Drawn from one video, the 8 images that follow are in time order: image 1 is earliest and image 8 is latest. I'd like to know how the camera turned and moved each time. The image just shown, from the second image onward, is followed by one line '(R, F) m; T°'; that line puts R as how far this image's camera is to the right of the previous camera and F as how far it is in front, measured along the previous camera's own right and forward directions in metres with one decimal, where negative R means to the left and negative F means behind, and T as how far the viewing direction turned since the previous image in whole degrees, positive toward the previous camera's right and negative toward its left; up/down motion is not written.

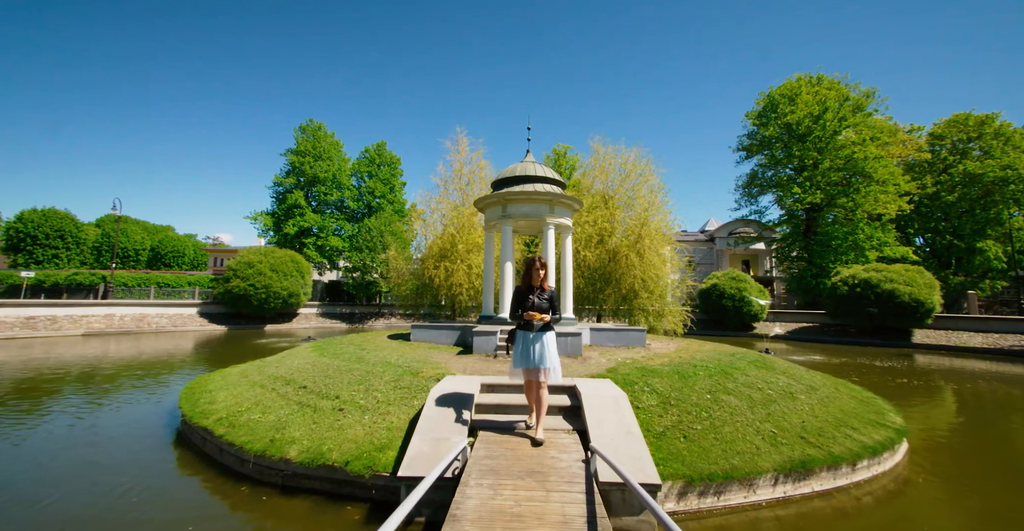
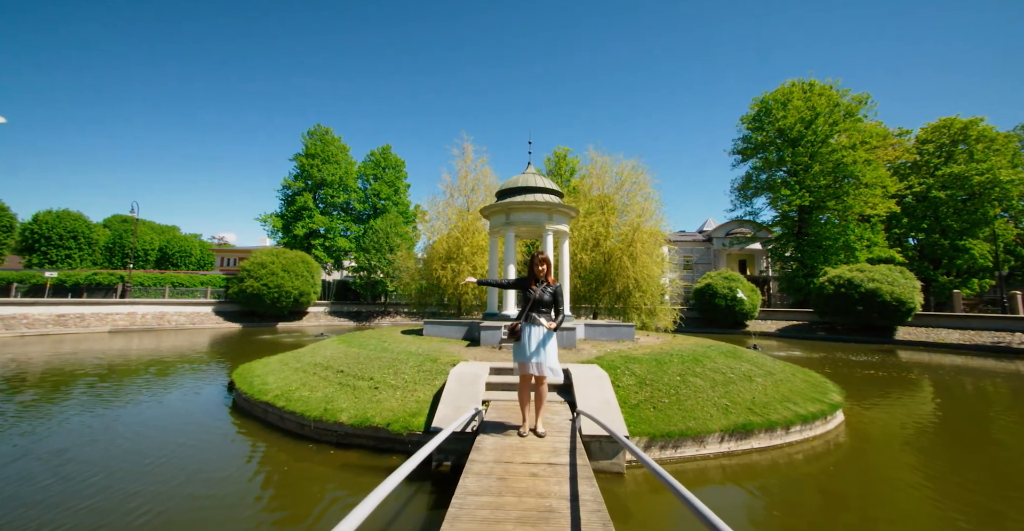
(-0.1, -1.2) m; 0°
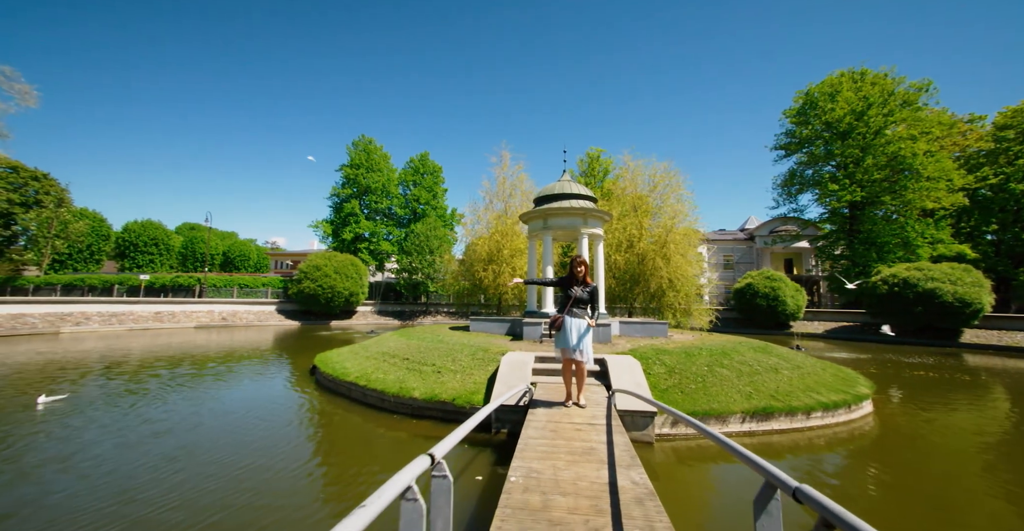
(-0.2, -1.0) m; -5°
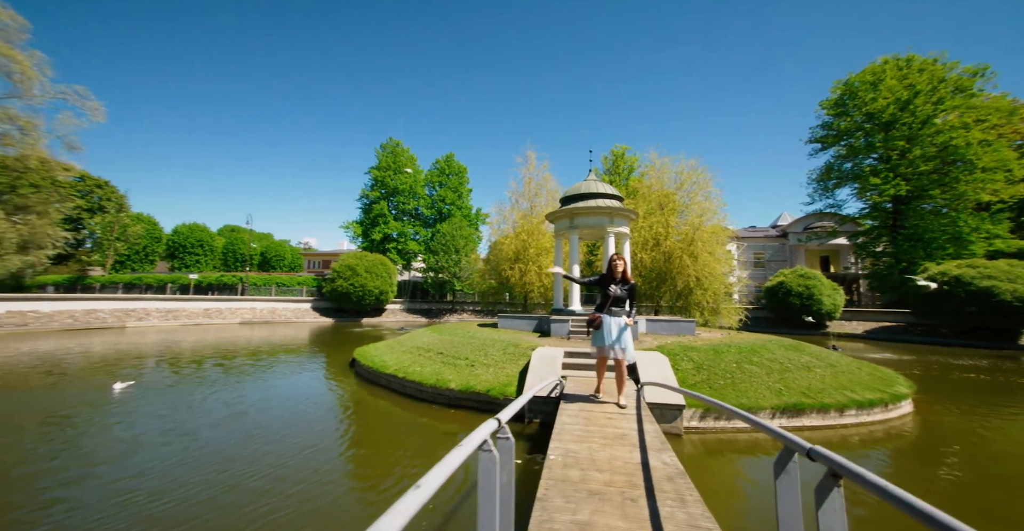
(-0.1, -0.3) m; -3°
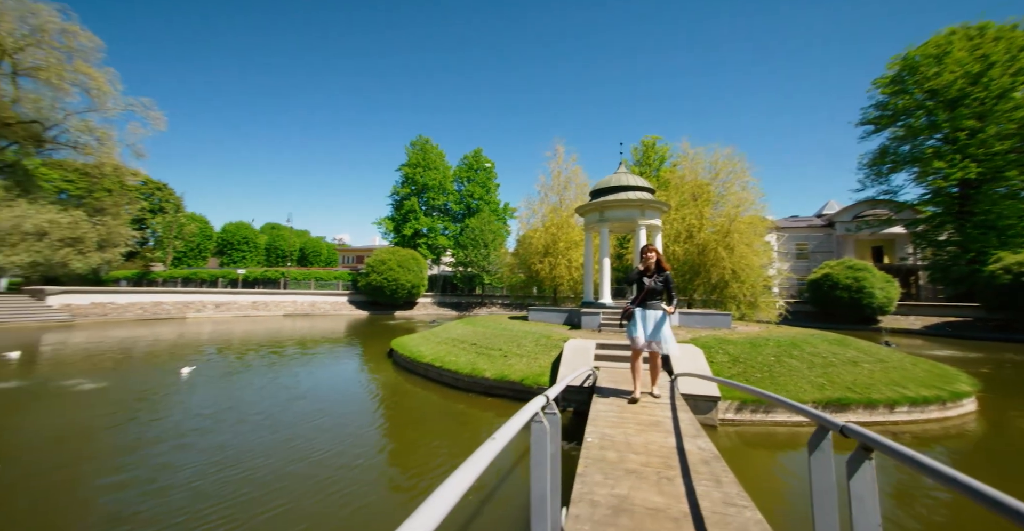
(-0.1, -0.2) m; -4°
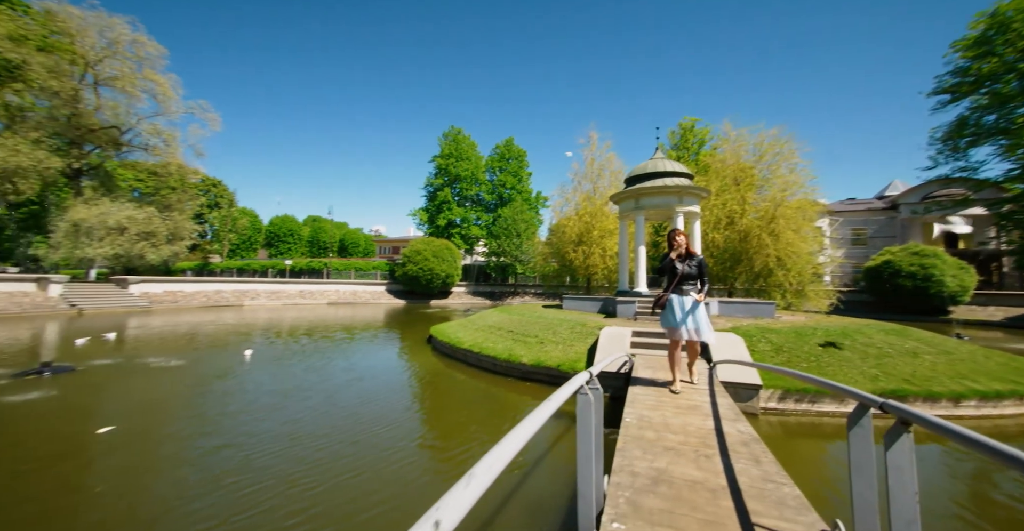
(-0.1, -0.2) m; -5°
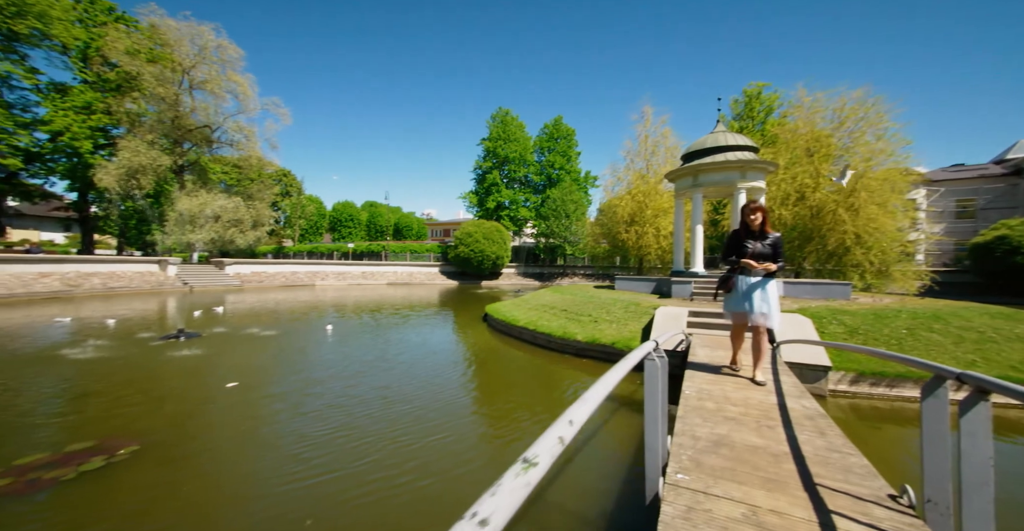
(-0.1, -0.2) m; -7°
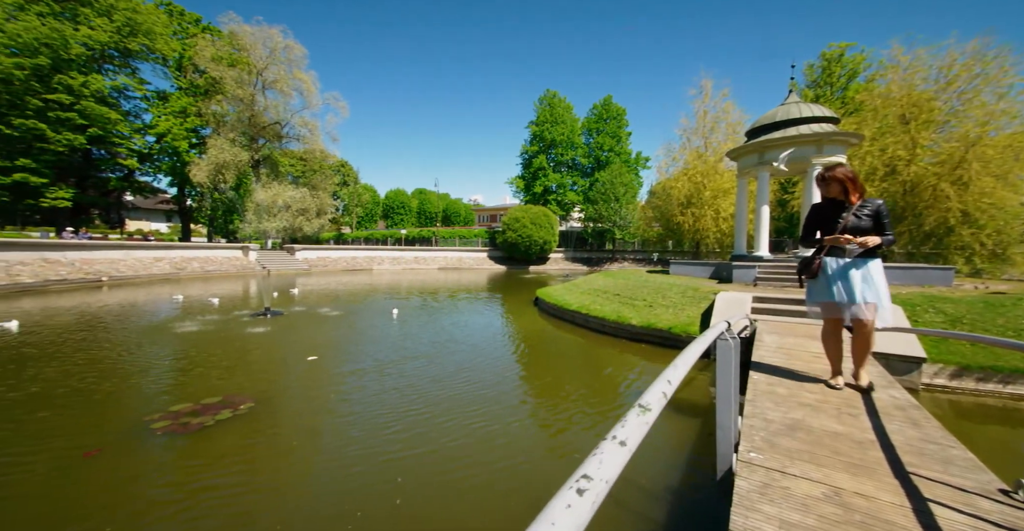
(-0.2, -0.1) m; -7°
